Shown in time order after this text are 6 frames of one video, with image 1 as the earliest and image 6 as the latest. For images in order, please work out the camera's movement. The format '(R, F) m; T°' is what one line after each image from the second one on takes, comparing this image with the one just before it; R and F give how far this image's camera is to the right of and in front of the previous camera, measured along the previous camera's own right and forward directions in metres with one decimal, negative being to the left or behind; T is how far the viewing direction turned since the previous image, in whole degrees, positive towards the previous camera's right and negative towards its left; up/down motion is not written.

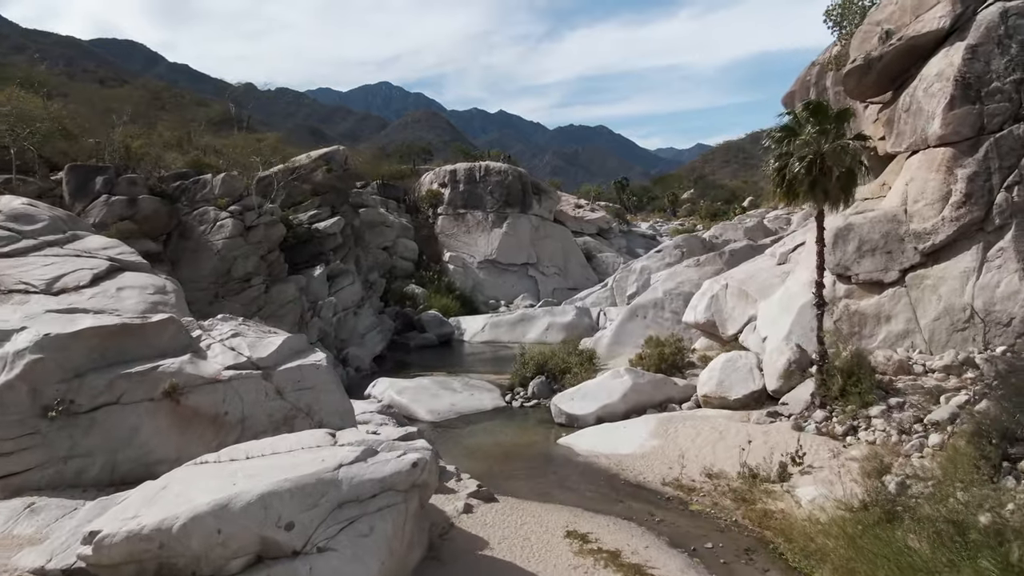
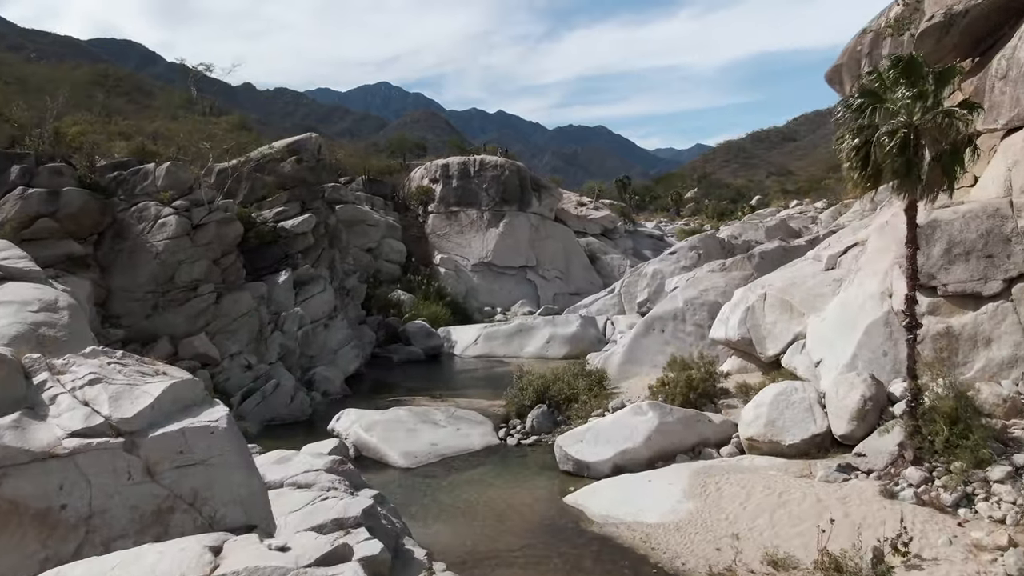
(+0.1, +2.1) m; 0°
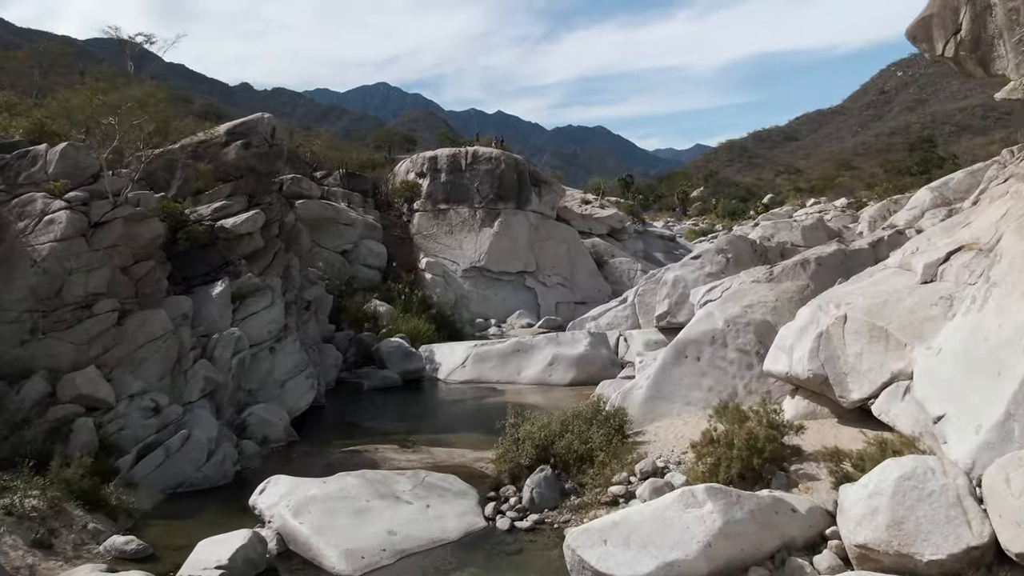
(+0.1, +2.7) m; 0°
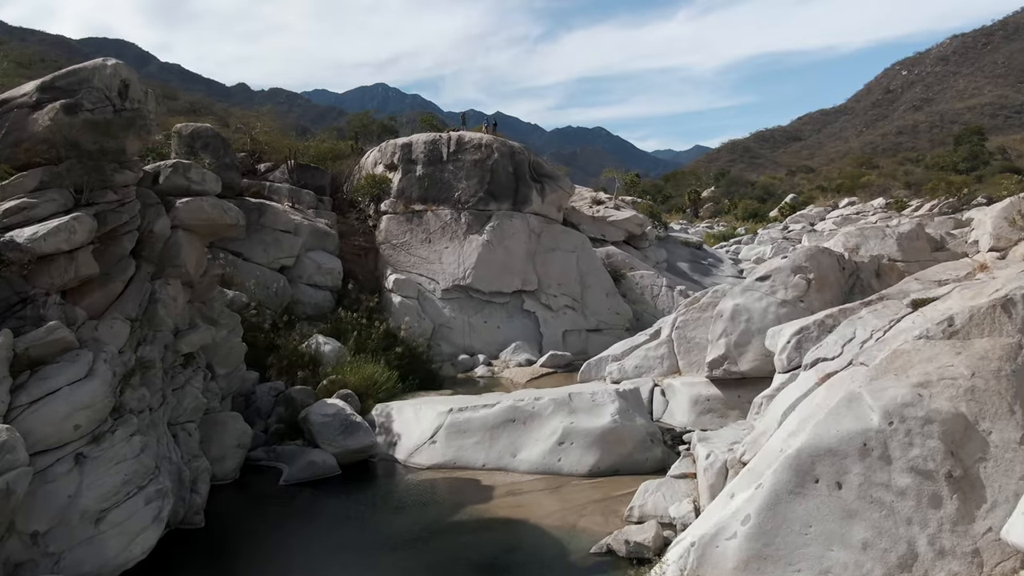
(+0.1, +4.5) m; 0°
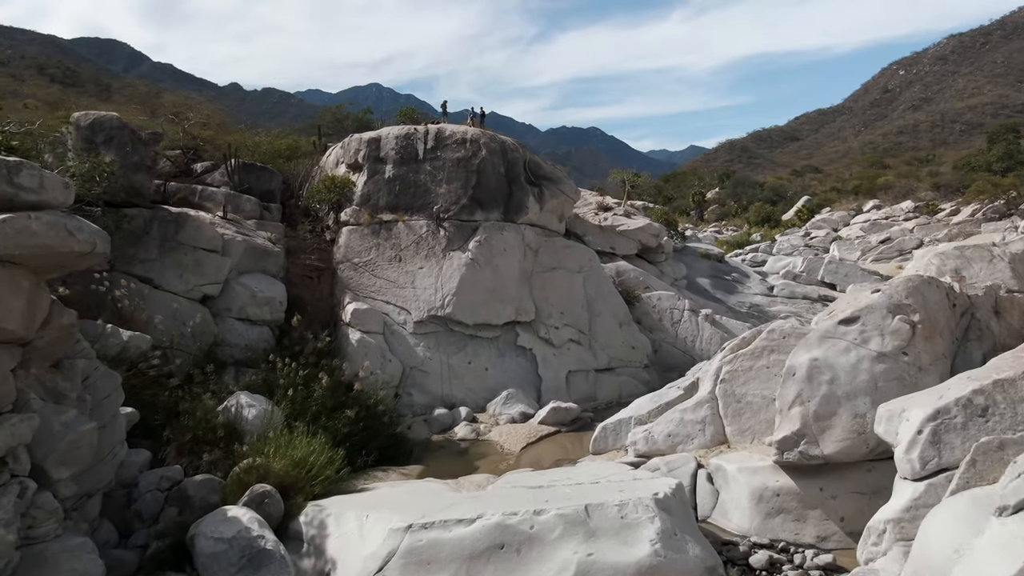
(+0.1, +3.1) m; 0°
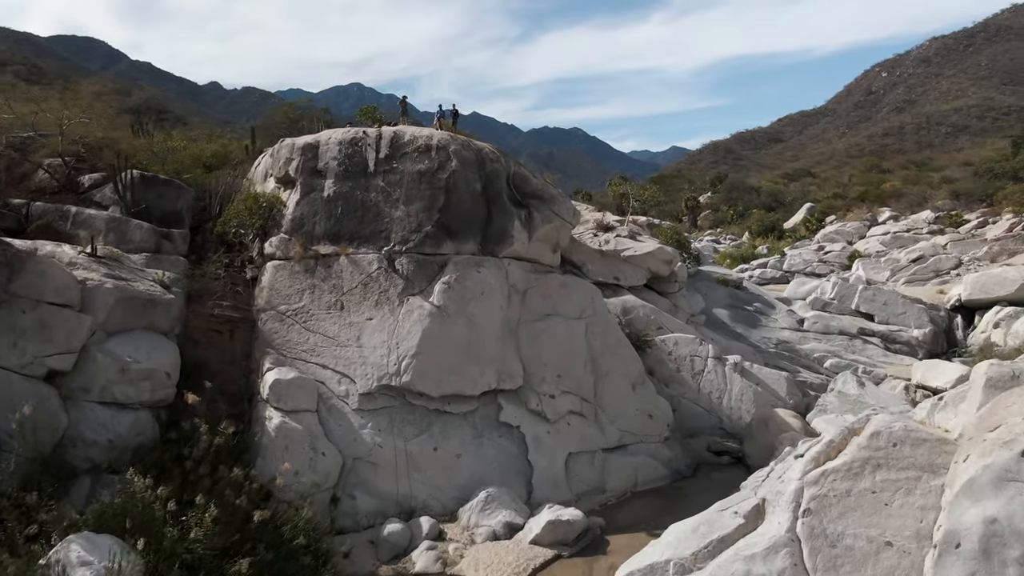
(0.0, +3.1) m; +1°
